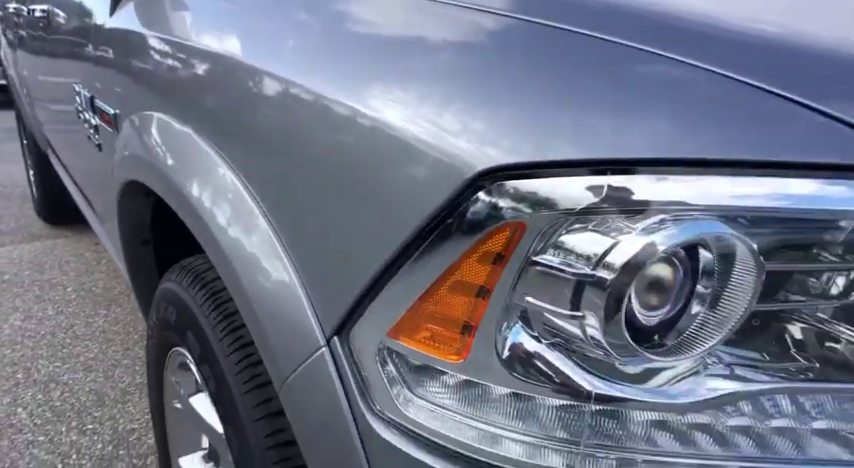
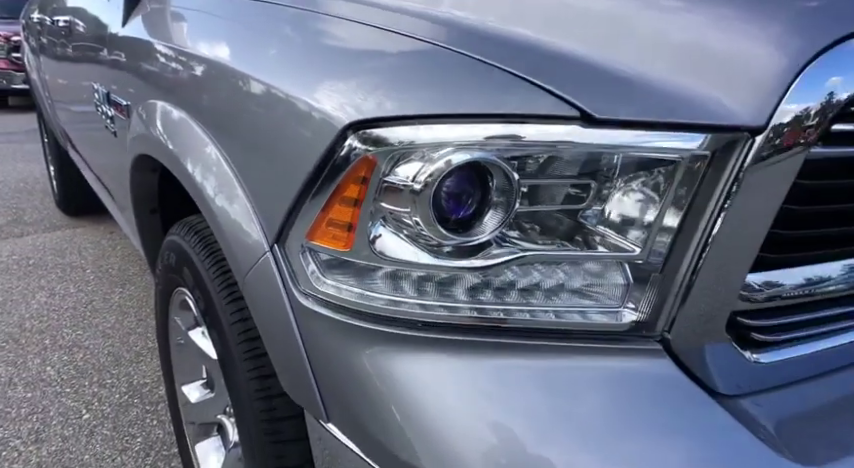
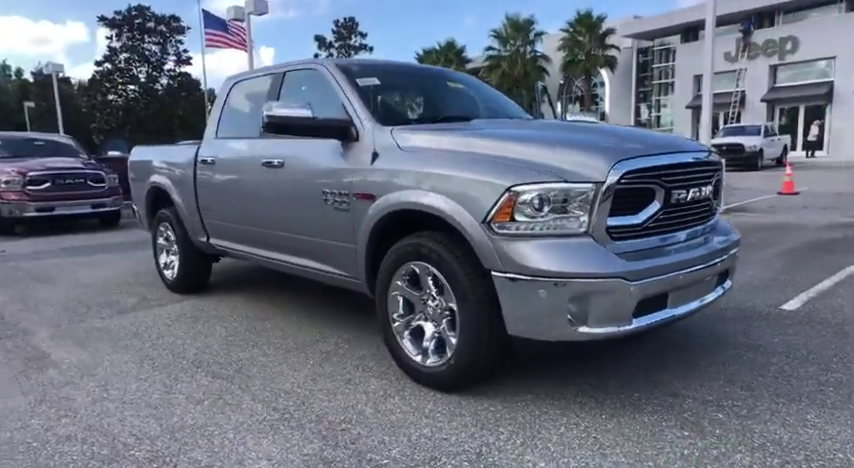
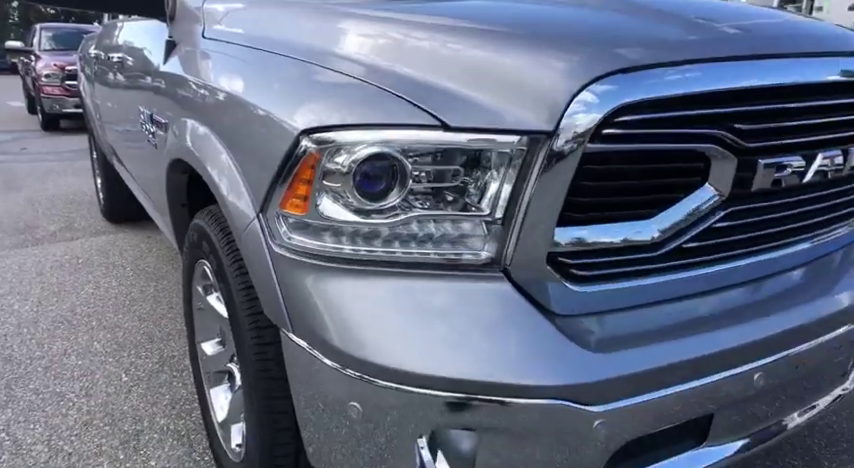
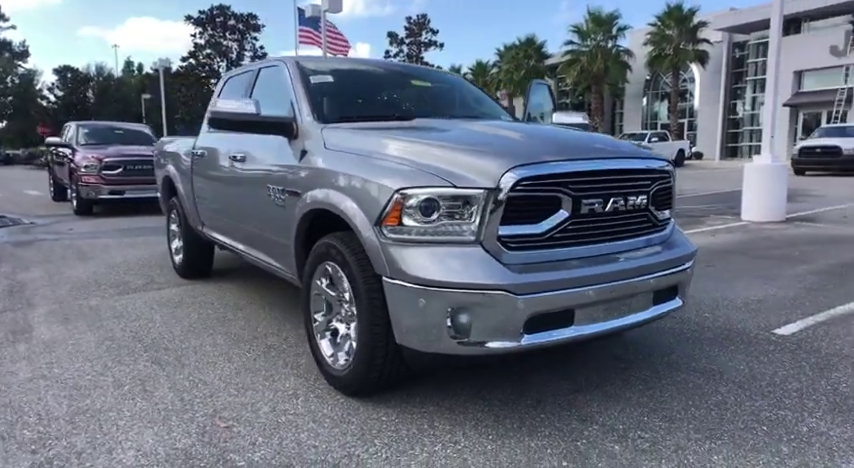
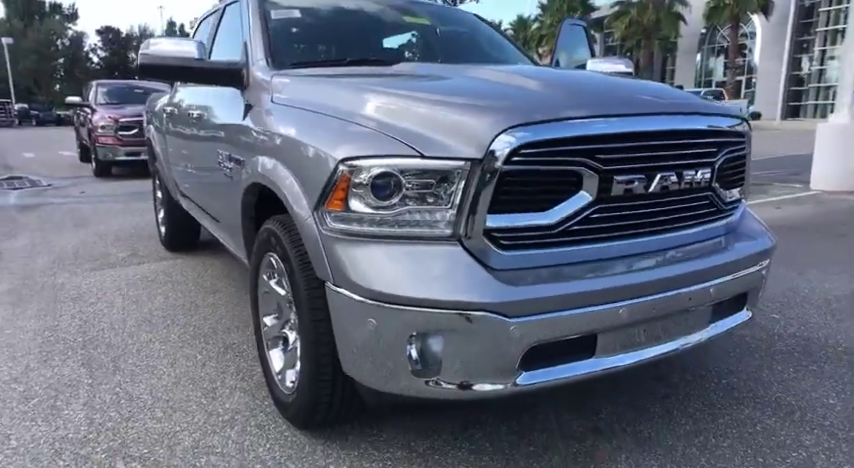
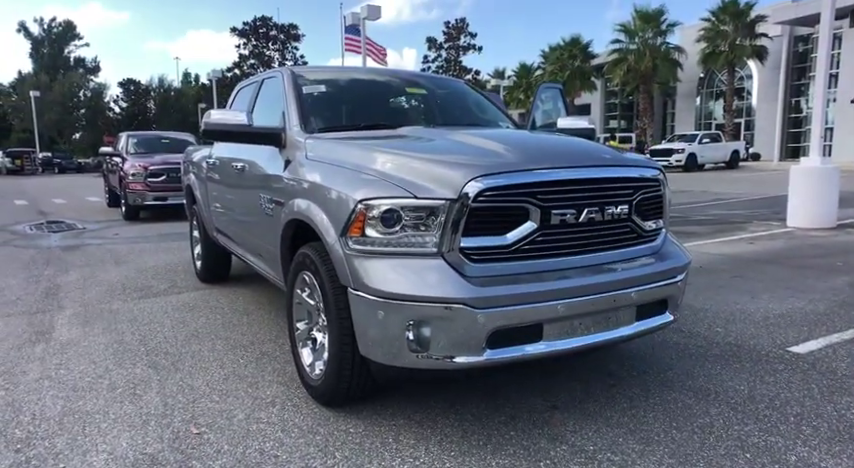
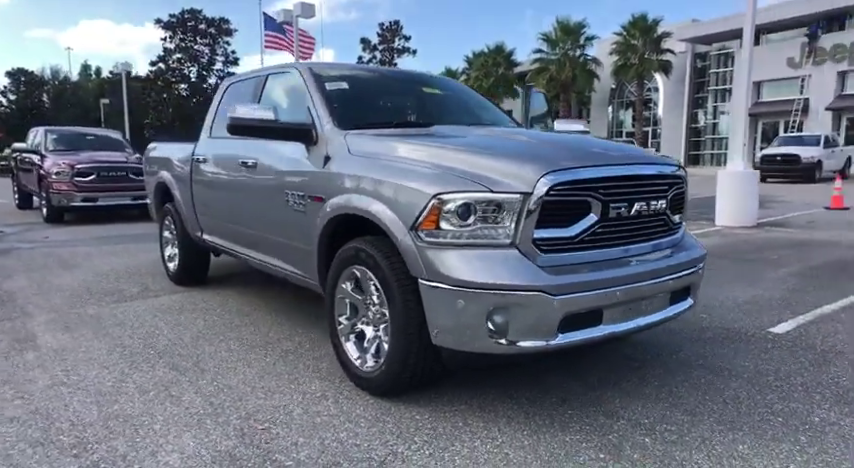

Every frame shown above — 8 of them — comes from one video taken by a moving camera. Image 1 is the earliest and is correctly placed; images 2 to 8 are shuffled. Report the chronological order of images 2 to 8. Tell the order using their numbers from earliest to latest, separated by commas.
2, 4, 6, 7, 5, 8, 3
